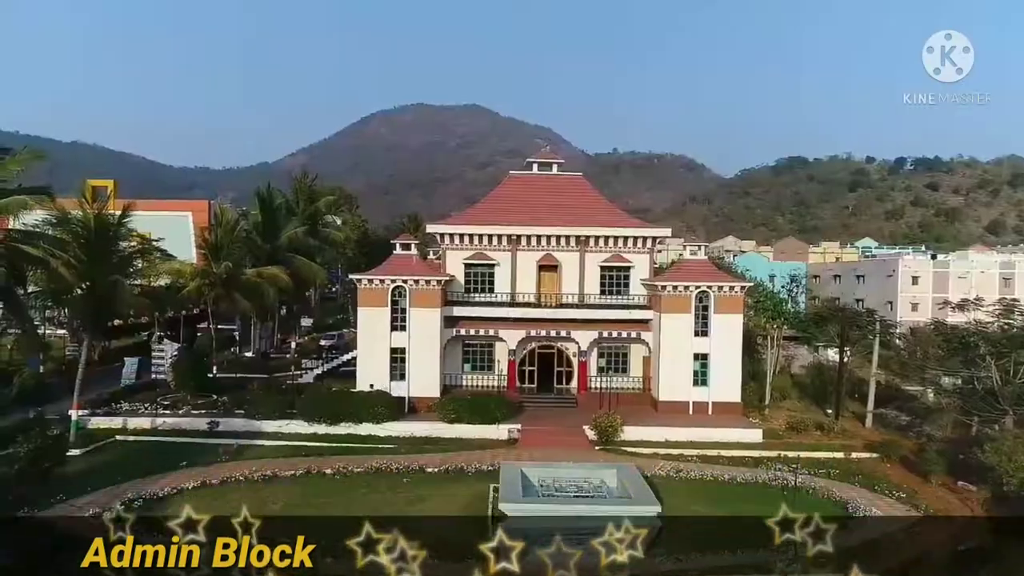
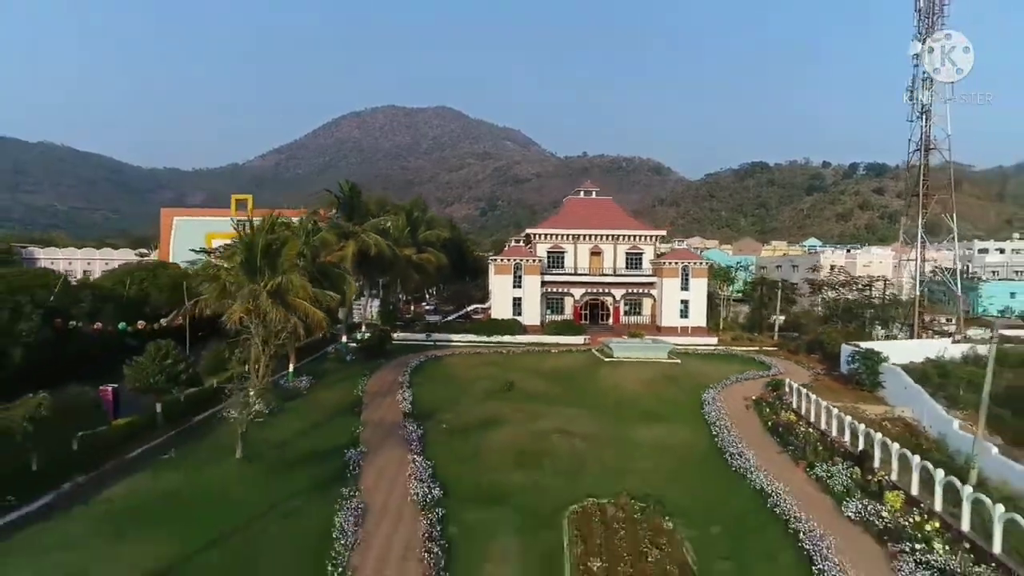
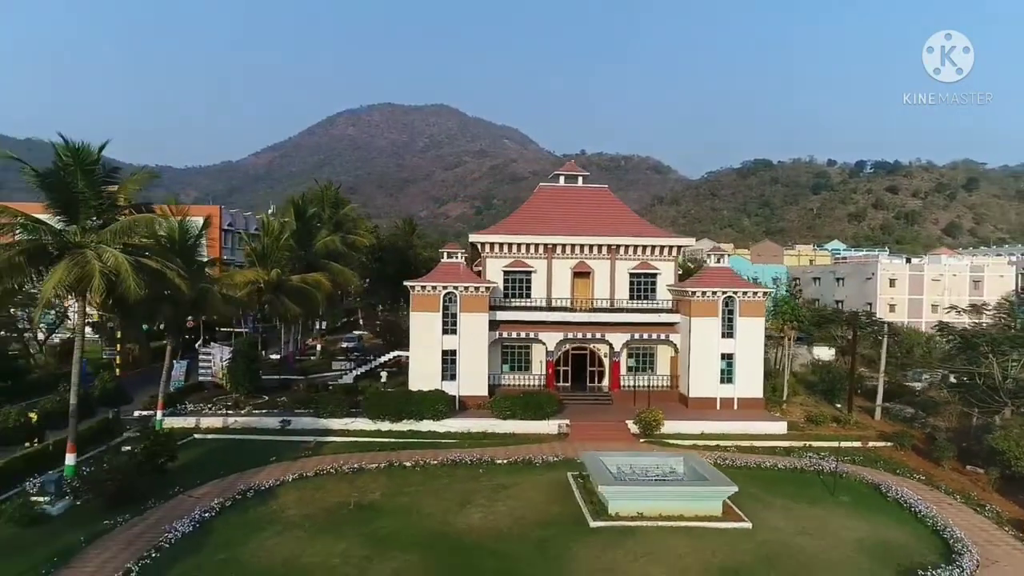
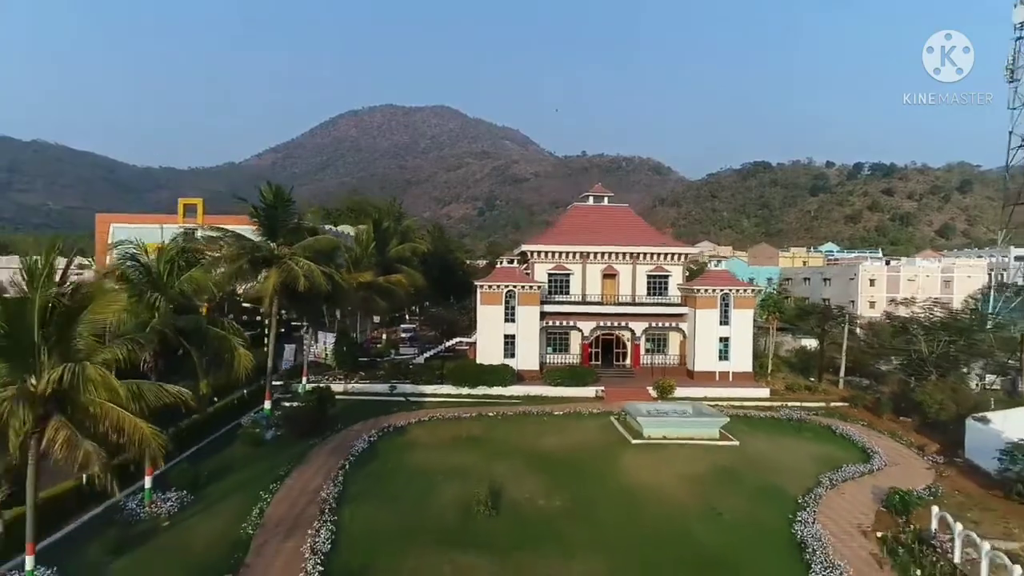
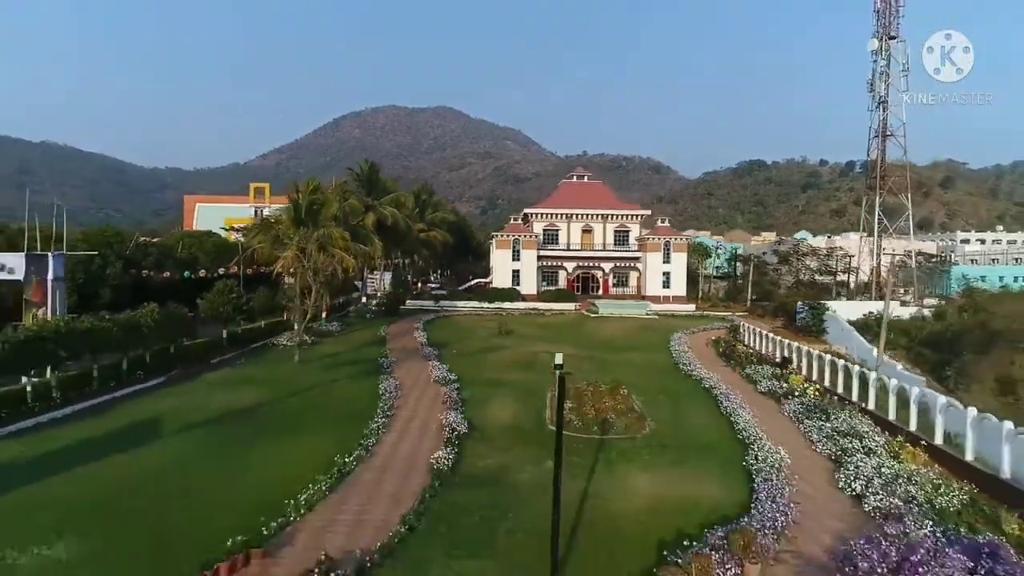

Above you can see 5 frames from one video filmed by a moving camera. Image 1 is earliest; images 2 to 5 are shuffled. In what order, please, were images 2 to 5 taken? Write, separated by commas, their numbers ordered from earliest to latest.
3, 4, 2, 5
